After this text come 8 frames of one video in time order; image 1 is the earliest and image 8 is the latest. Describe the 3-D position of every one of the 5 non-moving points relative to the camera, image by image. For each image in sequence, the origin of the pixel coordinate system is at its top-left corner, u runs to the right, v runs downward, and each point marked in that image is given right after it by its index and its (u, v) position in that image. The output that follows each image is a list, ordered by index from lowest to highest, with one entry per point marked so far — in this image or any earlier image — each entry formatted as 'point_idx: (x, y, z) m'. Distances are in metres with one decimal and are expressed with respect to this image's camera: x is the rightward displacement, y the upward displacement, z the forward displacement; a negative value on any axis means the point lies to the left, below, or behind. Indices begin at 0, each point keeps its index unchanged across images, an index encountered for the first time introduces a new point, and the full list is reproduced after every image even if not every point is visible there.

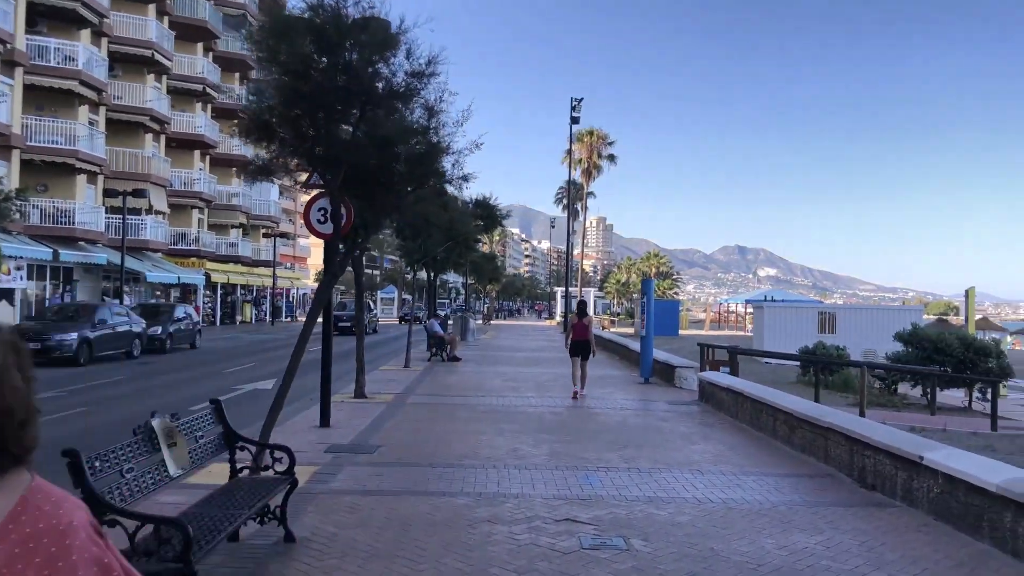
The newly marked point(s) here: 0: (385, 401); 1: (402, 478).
0: (-1.9, -1.7, +12.5) m
1: (-0.9, -1.6, +7.1) m
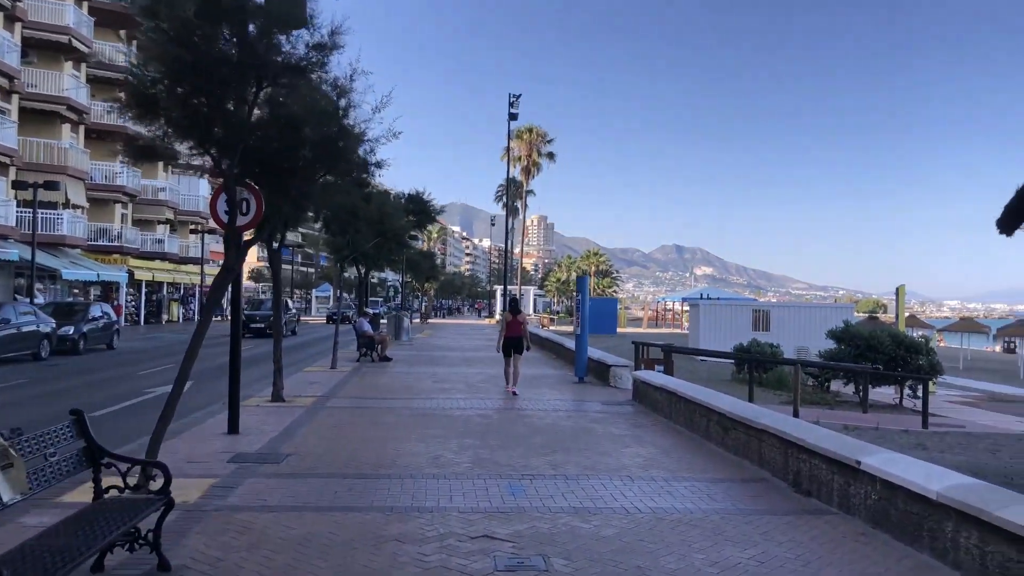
0: (-2.9, -1.6, +11.9) m
1: (-1.6, -1.6, +6.5) m
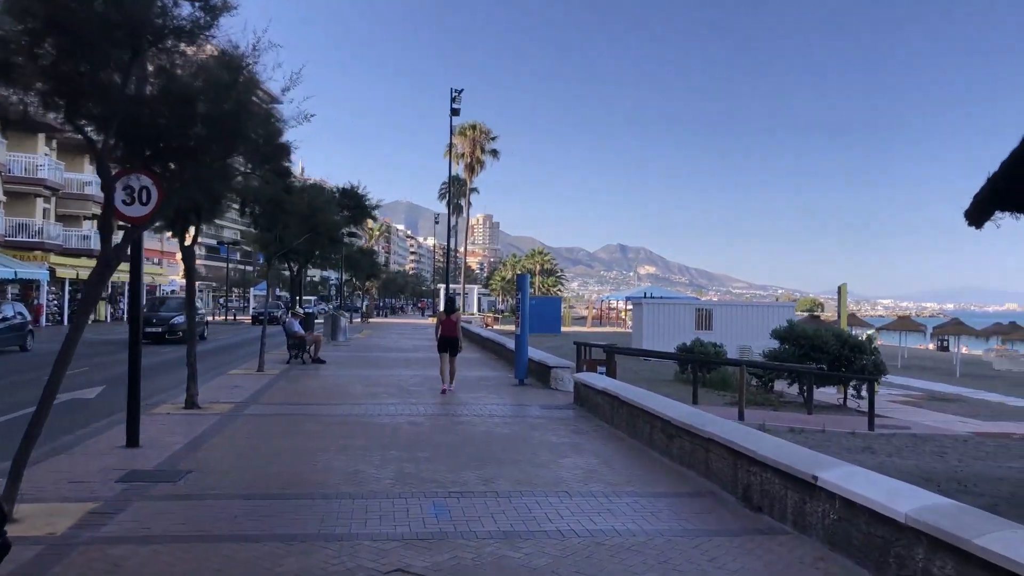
0: (-3.8, -1.6, +11.0) m
1: (-2.1, -1.6, +5.7) m
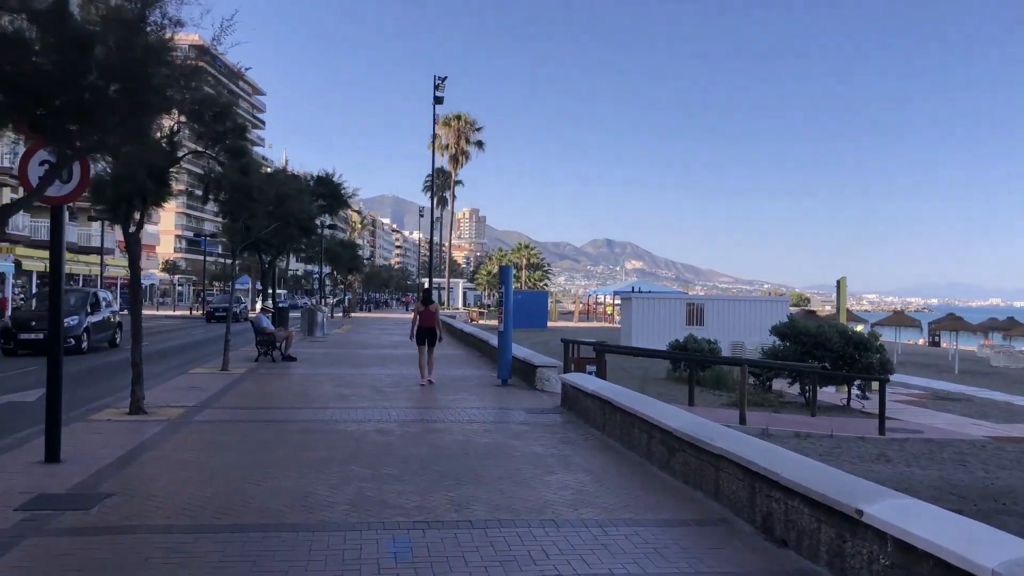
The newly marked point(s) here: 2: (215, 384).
0: (-4.0, -1.5, +9.9) m
1: (-2.2, -1.5, +4.6) m
2: (-4.8, -1.5, +13.6) m
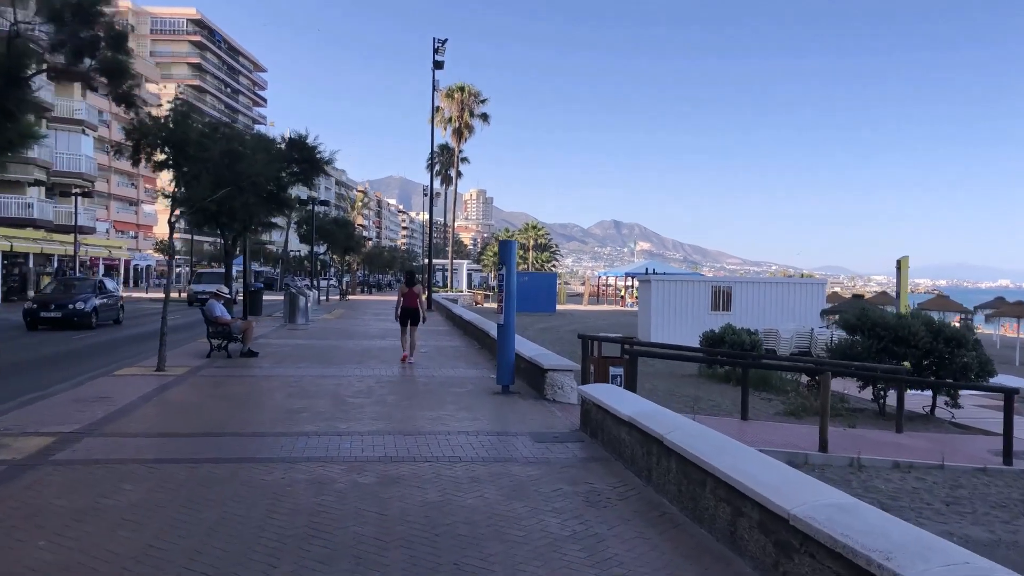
0: (-4.0, -1.3, +6.9) m
1: (-2.2, -1.5, +1.7) m
2: (-4.7, -1.3, +10.7) m
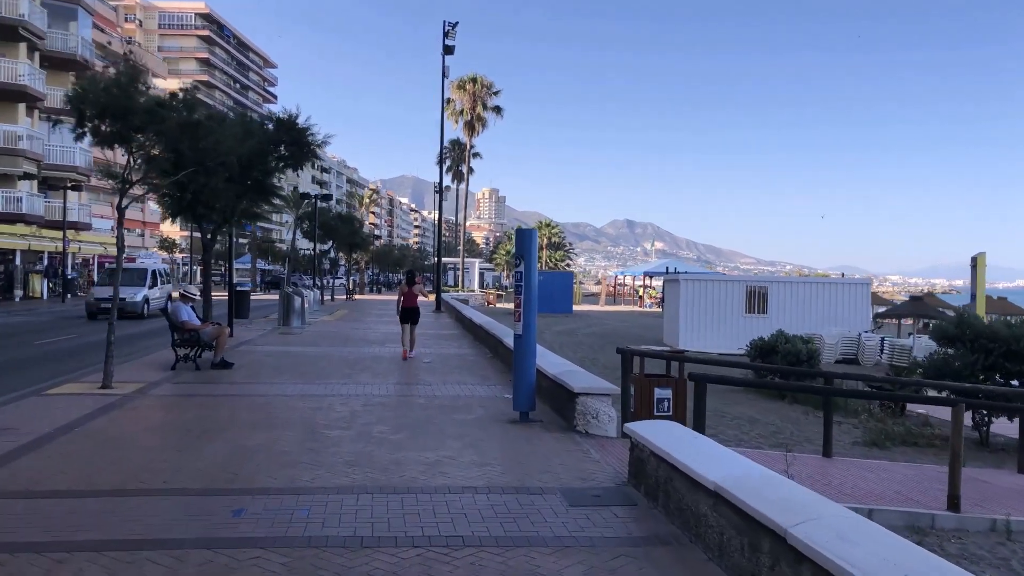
0: (-3.8, -1.3, +4.7) m
1: (-2.2, -1.5, -0.5) m
2: (-4.5, -1.3, +8.5) m
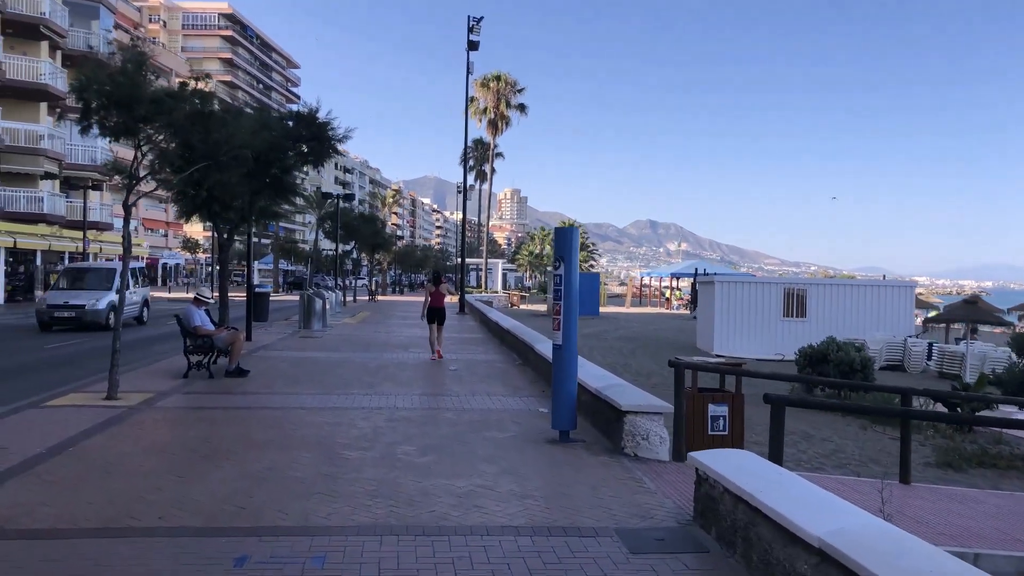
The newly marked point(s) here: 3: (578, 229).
0: (-3.6, -1.4, +4.0) m
1: (-2.1, -1.5, -1.3) m
2: (-4.2, -1.3, +7.8) m
3: (+0.6, +0.5, +7.9) m
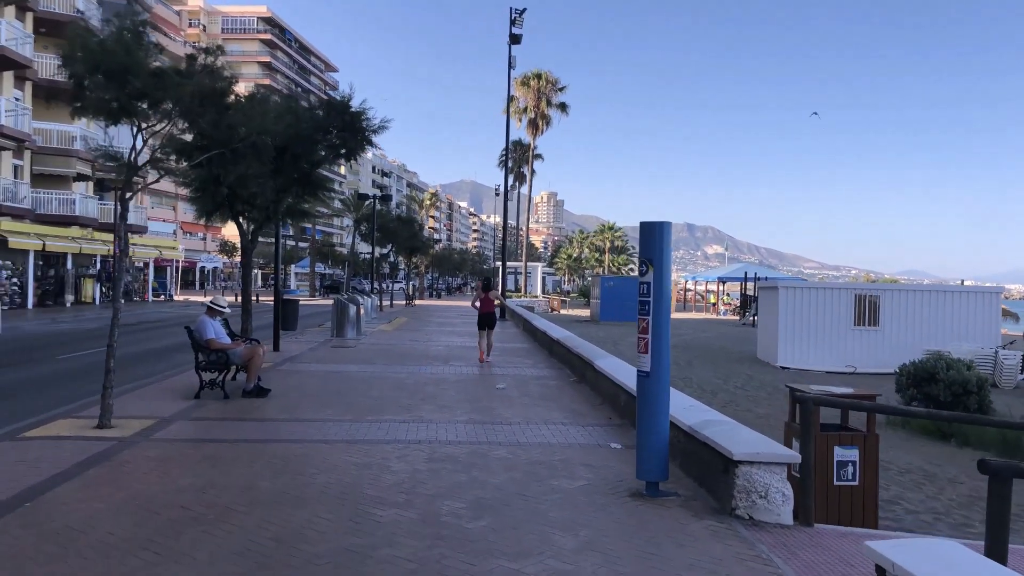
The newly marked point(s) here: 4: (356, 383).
0: (-3.2, -1.4, +2.5) m
1: (-1.9, -1.5, -2.9) m
2: (-3.6, -1.4, +6.3) m
3: (+1.1, +0.5, +6.2) m
4: (-2.2, -1.4, +12.1) m
